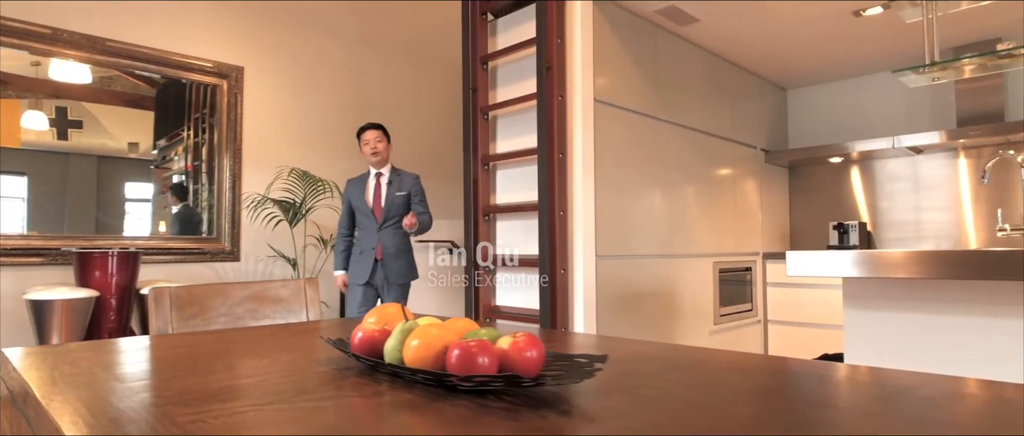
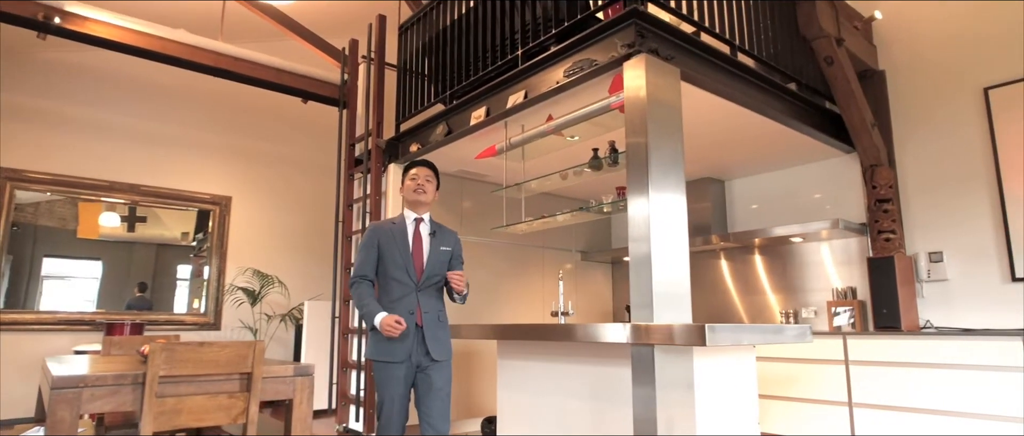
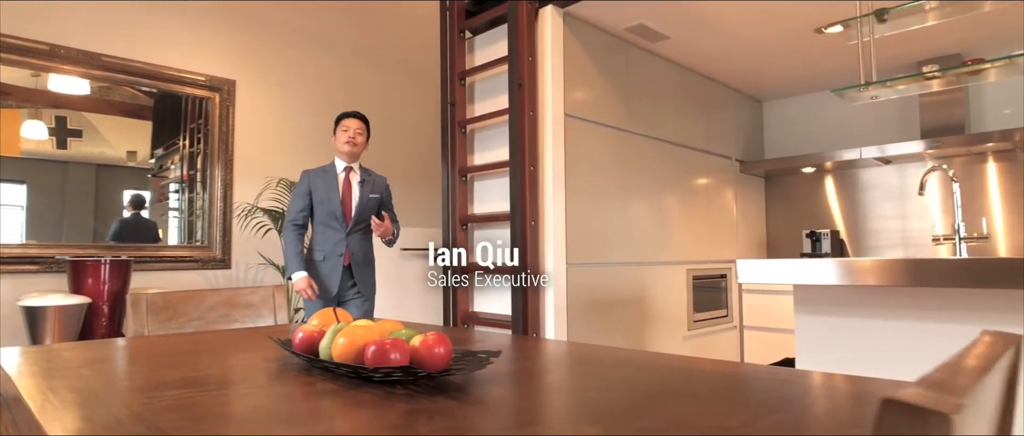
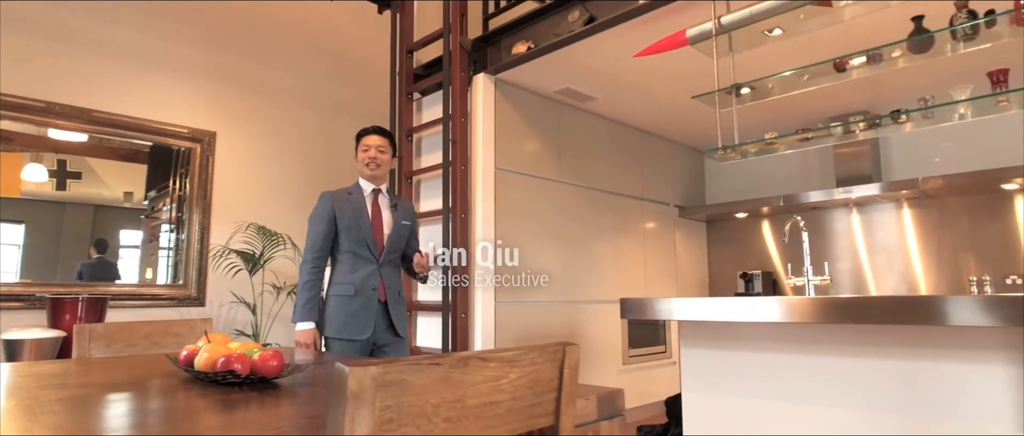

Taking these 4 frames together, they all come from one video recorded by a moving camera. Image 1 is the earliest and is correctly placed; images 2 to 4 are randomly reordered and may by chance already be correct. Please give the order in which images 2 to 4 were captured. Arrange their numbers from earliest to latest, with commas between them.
3, 4, 2
